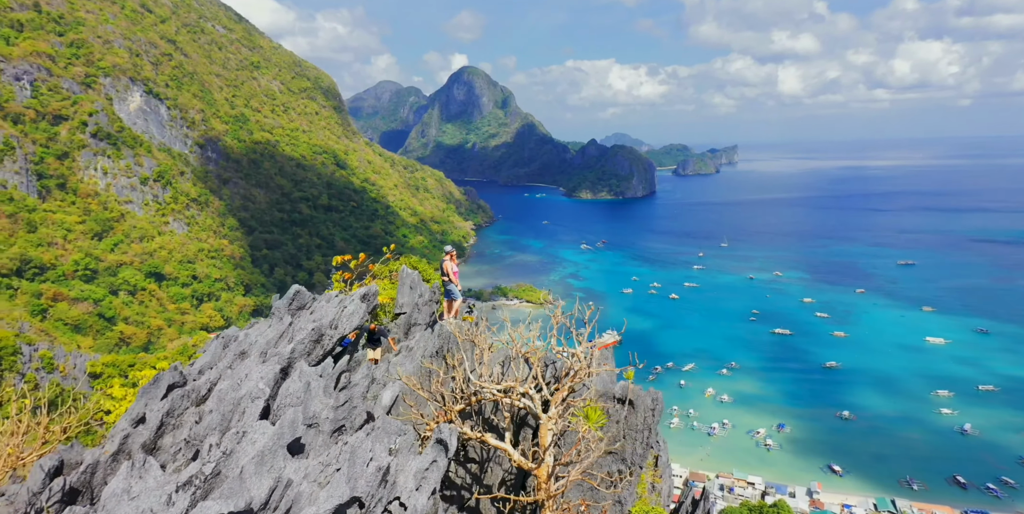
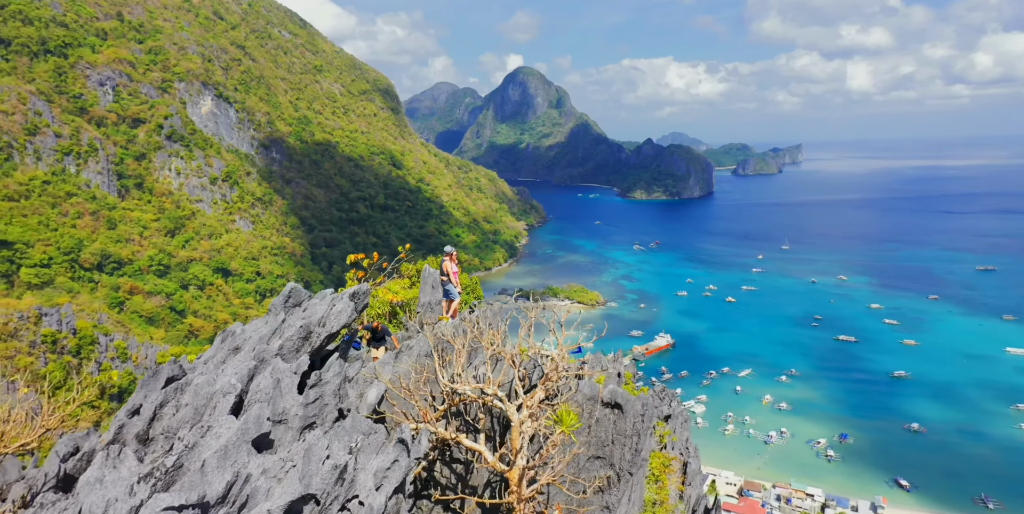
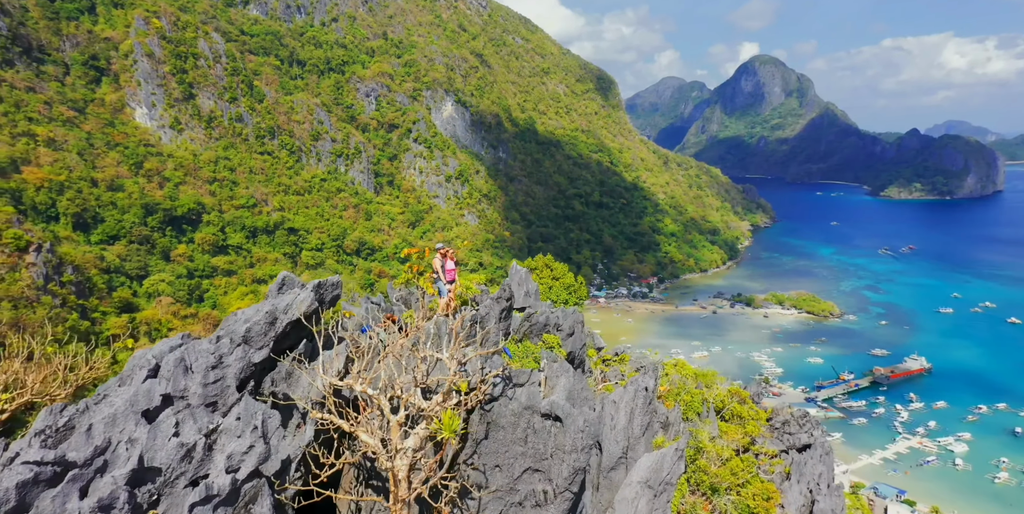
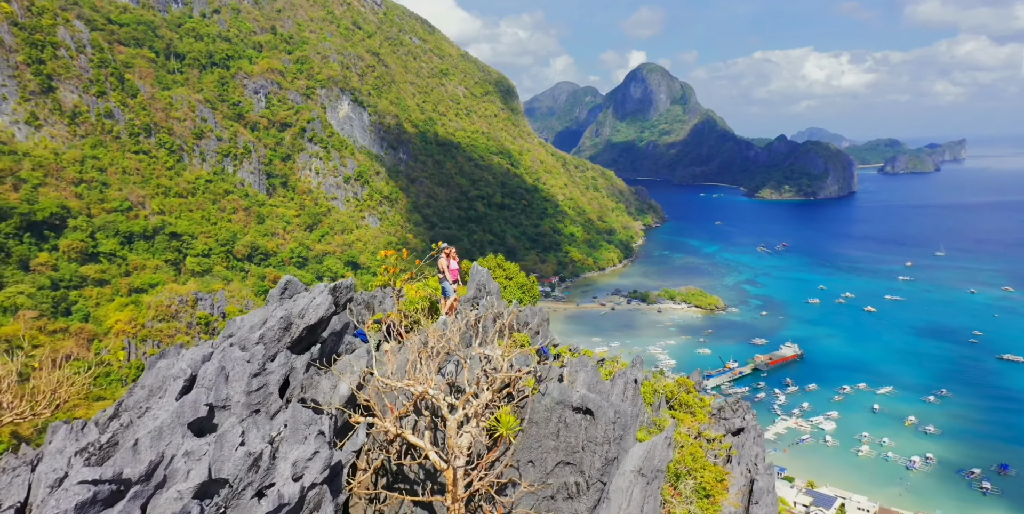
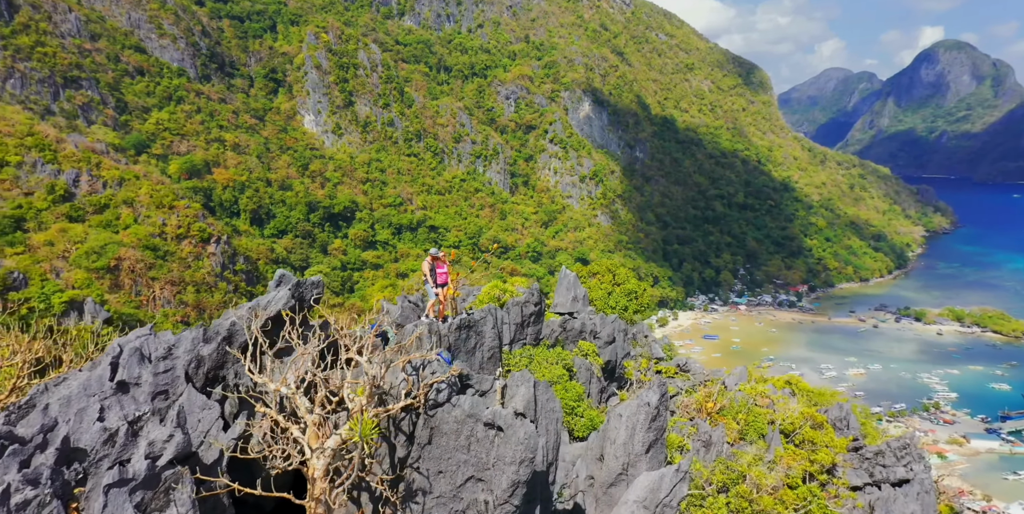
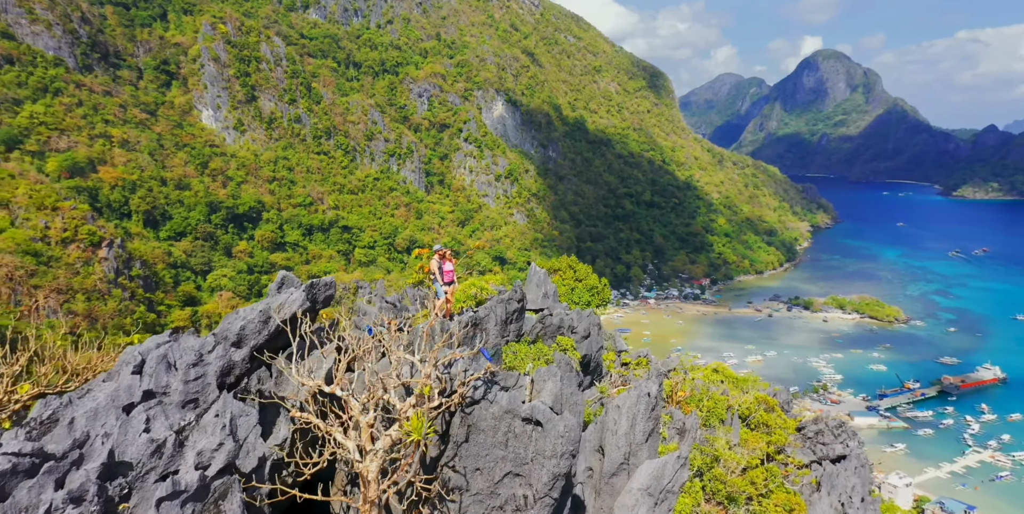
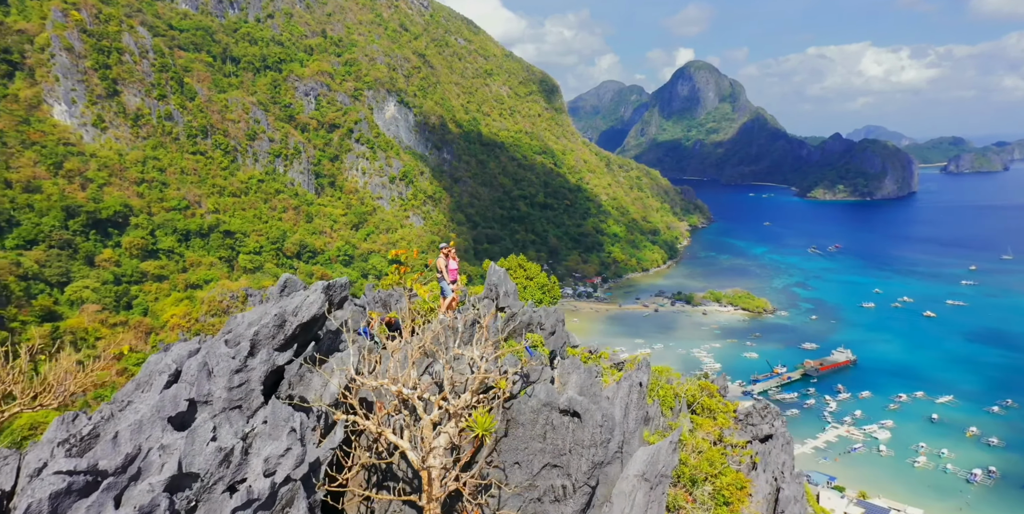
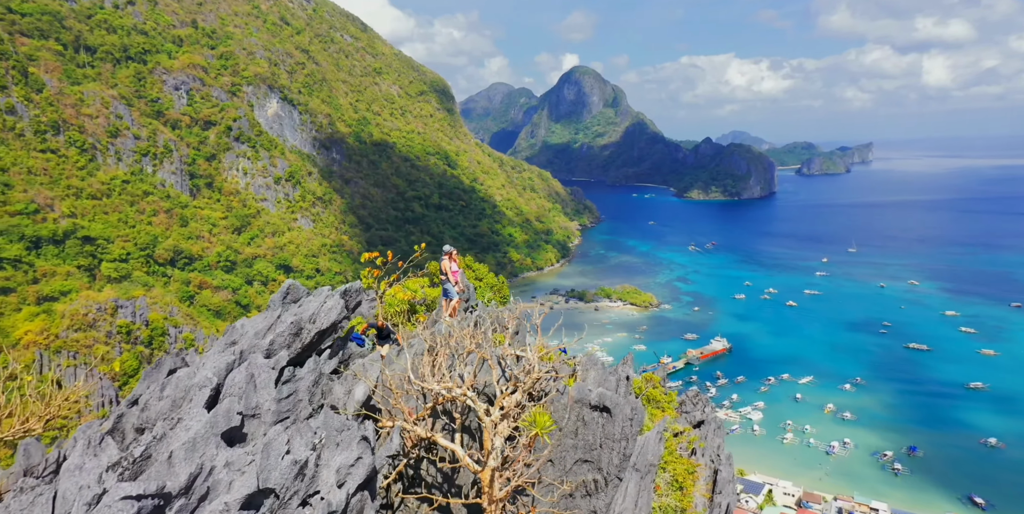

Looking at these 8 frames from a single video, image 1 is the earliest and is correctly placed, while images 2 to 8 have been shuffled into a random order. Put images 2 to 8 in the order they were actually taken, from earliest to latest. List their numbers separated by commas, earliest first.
2, 8, 4, 7, 3, 6, 5
